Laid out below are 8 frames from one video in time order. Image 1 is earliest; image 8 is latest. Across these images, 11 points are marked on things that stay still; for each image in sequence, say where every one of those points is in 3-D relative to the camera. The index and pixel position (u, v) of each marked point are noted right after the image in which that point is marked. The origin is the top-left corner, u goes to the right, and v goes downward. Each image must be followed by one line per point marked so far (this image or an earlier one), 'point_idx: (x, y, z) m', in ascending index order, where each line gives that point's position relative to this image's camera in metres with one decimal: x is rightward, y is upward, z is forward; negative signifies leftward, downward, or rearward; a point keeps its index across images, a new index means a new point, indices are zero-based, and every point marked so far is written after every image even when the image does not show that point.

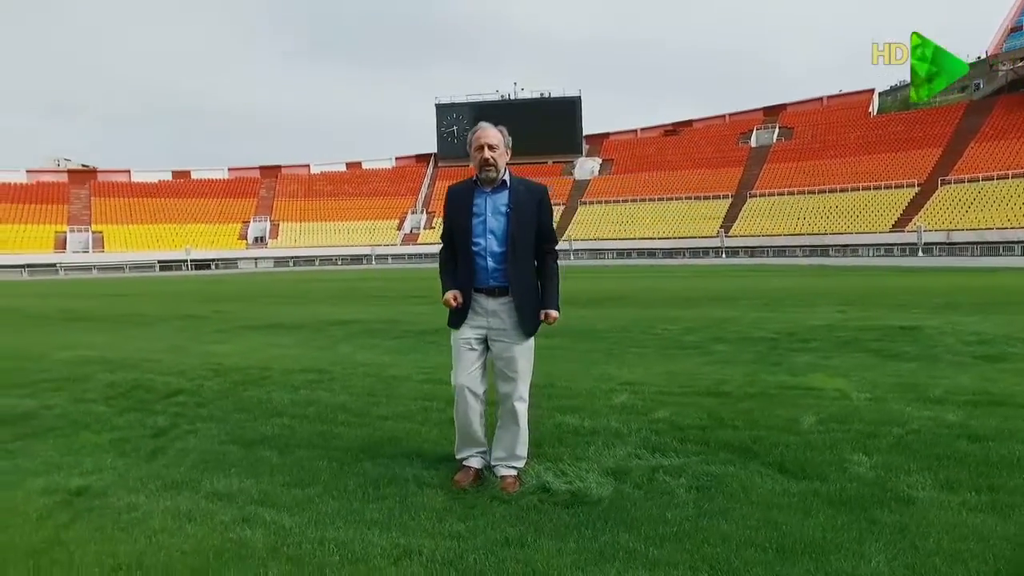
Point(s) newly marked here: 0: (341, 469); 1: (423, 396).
0: (-1.0, -1.0, +3.8) m
1: (-0.7, -0.9, +5.3) m
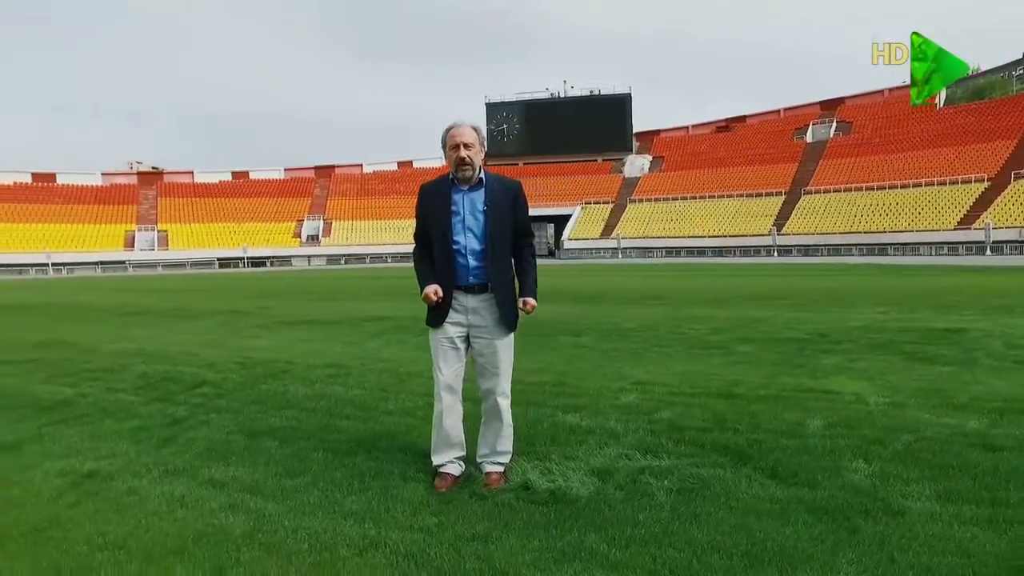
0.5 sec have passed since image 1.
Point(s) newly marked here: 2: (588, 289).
0: (-1.0, -1.0, +3.9) m
1: (-0.7, -0.9, +5.4) m
2: (+1.4, 0.0, +14.6) m
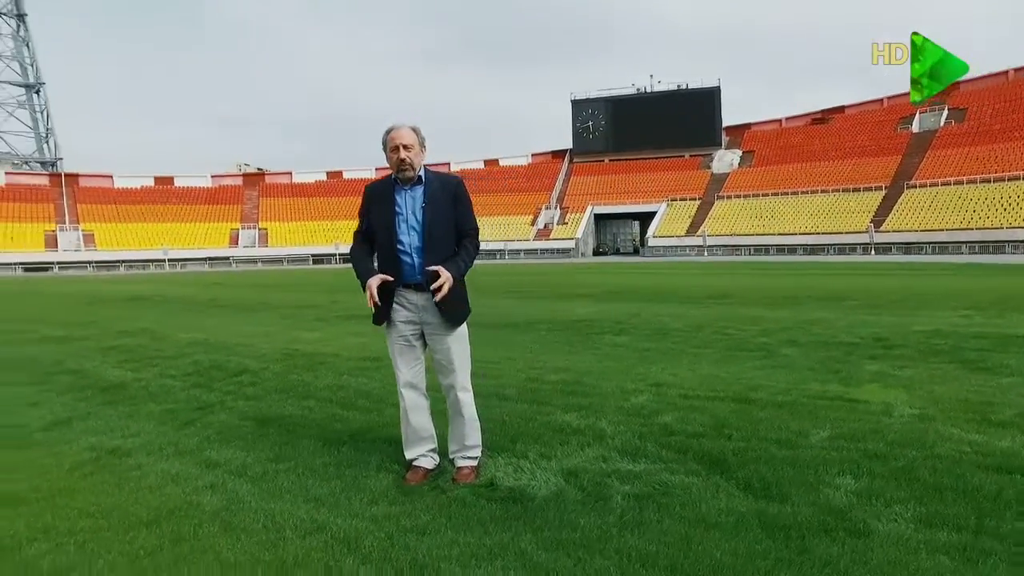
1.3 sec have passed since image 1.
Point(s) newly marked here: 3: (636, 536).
0: (-1.2, -1.0, +4.0) m
1: (-0.5, -0.8, +5.5) m
2: (+2.9, 0.0, +14.3) m
3: (+0.5, -1.1, +2.8) m
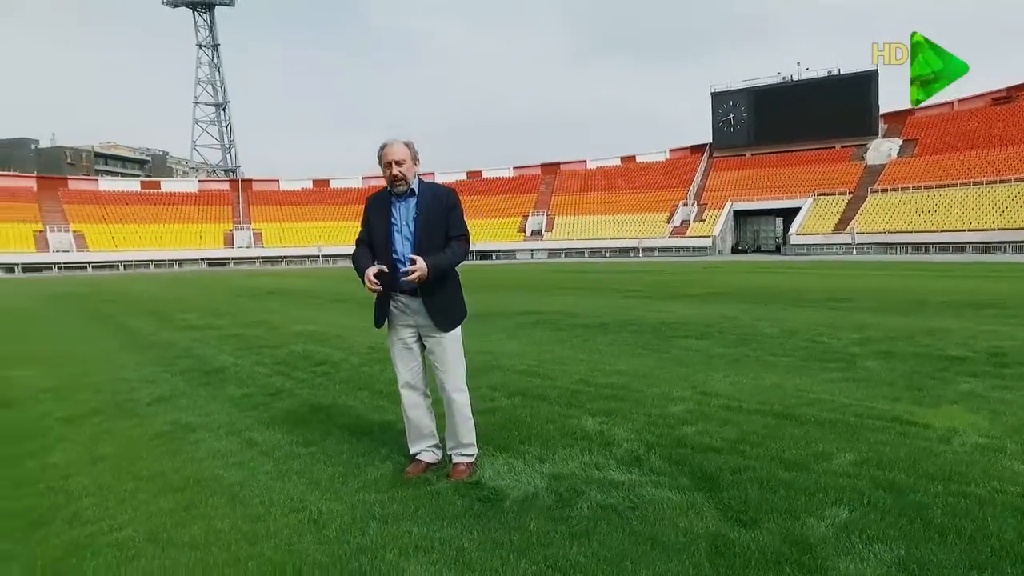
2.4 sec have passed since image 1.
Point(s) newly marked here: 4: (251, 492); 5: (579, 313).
0: (-1.1, -1.0, +4.4) m
1: (-0.2, -0.8, +5.7) m
2: (+5.2, 0.0, +13.4) m
3: (+0.3, -1.1, +2.8) m
4: (-1.4, -1.1, +3.5) m
5: (+1.0, -0.4, +10.2) m
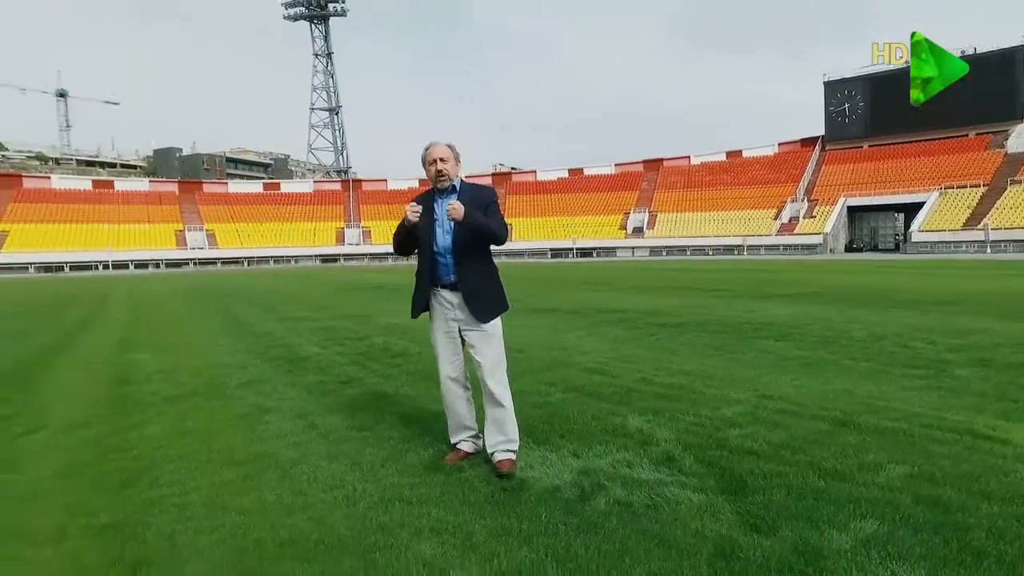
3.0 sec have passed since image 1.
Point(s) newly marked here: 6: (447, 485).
0: (-0.8, -1.0, +4.6) m
1: (+0.4, -0.8, +5.8) m
2: (+6.9, 0.0, +12.5) m
3: (+0.3, -1.1, +2.8) m
4: (-1.2, -1.1, +3.8) m
5: (+2.3, -0.4, +10.0) m
6: (-0.3, -1.1, +3.5) m
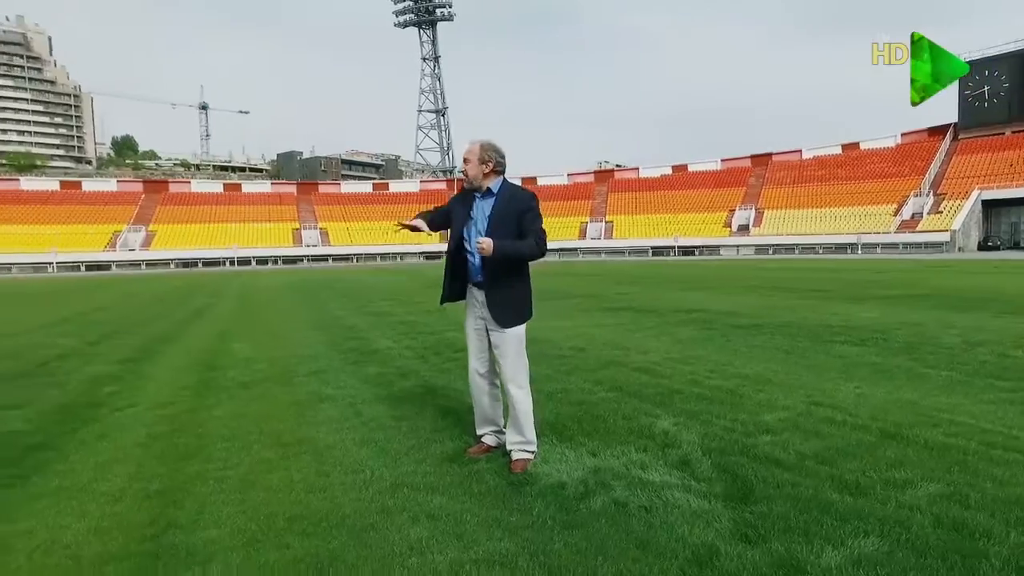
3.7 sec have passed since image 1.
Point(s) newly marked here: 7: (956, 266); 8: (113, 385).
0: (-0.5, -0.9, +4.8) m
1: (+0.8, -0.8, +5.7) m
2: (+8.4, -0.1, +11.3) m
3: (+0.2, -1.1, +2.9) m
4: (-1.1, -1.0, +4.1) m
5: (+3.4, -0.4, +9.6) m
6: (-0.3, -1.0, +3.6) m
7: (+12.5, +0.6, +18.3) m
8: (-3.6, -0.9, +6.0) m
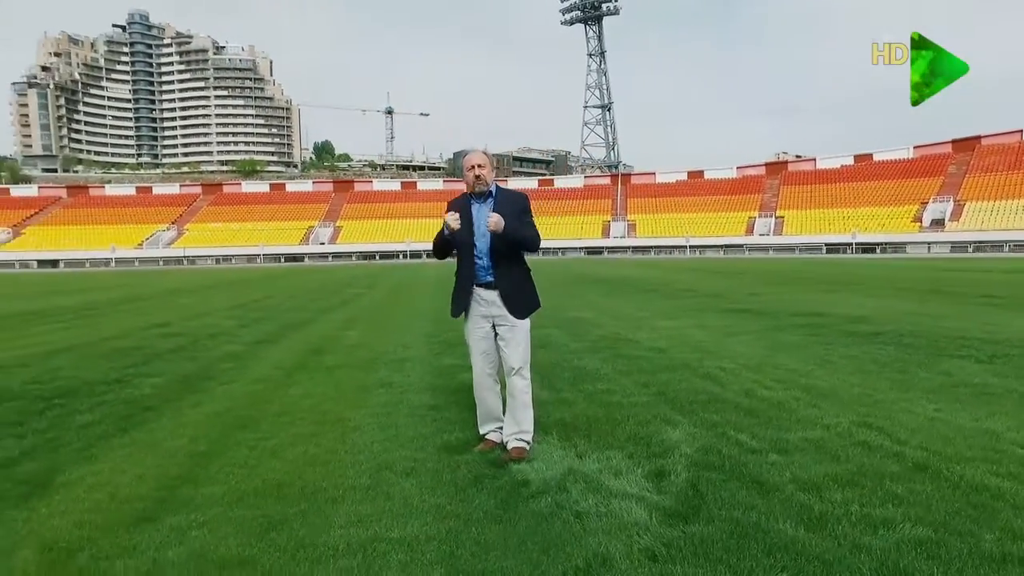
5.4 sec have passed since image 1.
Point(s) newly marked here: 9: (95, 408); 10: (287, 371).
0: (-0.3, -0.9, +5.0) m
1: (+1.2, -0.8, +5.6) m
2: (+10.0, -0.2, +8.8) m
3: (-0.1, -1.1, +3.0) m
4: (-1.1, -1.0, +4.5) m
5: (+4.8, -0.4, +8.6) m
6: (-0.4, -1.0, +3.8) m
7: (+16.0, +0.4, +14.5) m
8: (-3.0, -0.8, +7.0) m
9: (-3.3, -1.0, +5.2) m
10: (-2.2, -0.8, +6.6) m
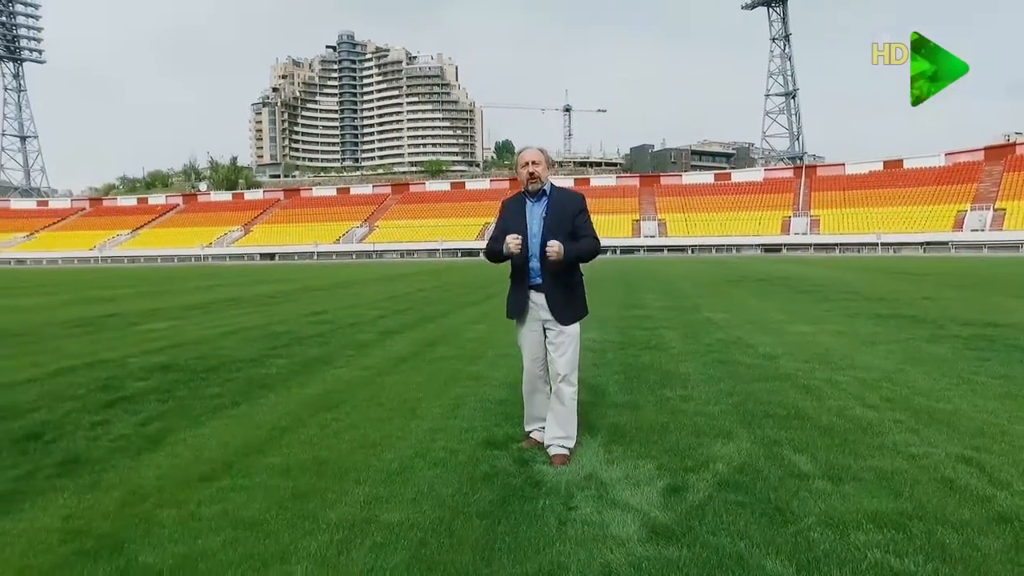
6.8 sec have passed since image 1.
0: (+0.2, -0.9, +5.1) m
1: (+1.8, -0.8, +5.1) m
2: (+11.2, -0.4, +5.8) m
3: (-0.2, -1.1, +3.0) m
4: (-0.7, -1.0, +4.7) m
5: (+6.1, -0.5, +7.0) m
6: (-0.2, -1.0, +3.9) m
7: (+18.5, 0.0, +9.5) m
8: (-1.8, -0.7, +7.7) m
9: (-2.6, -0.9, +6.0) m
10: (-1.2, -0.8, +7.0) m
